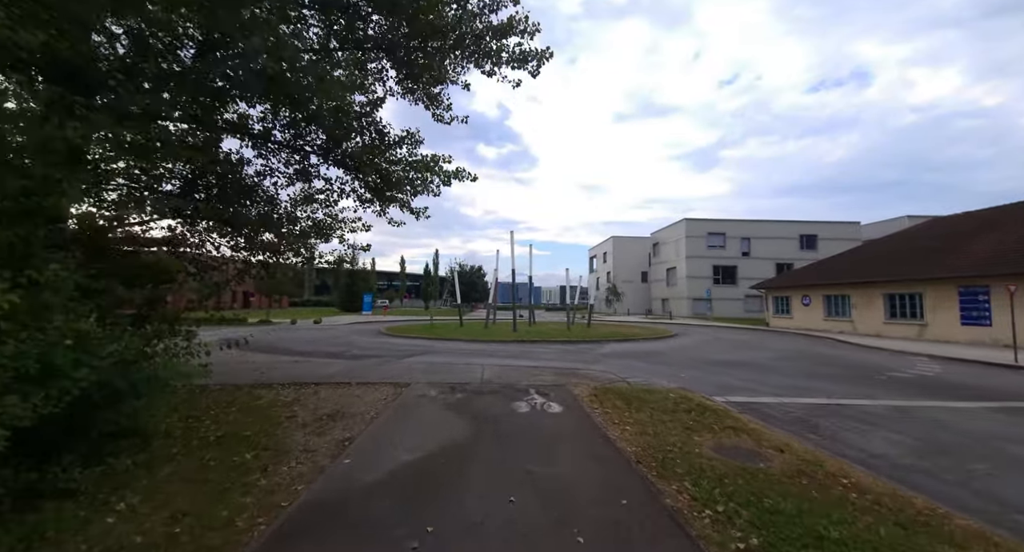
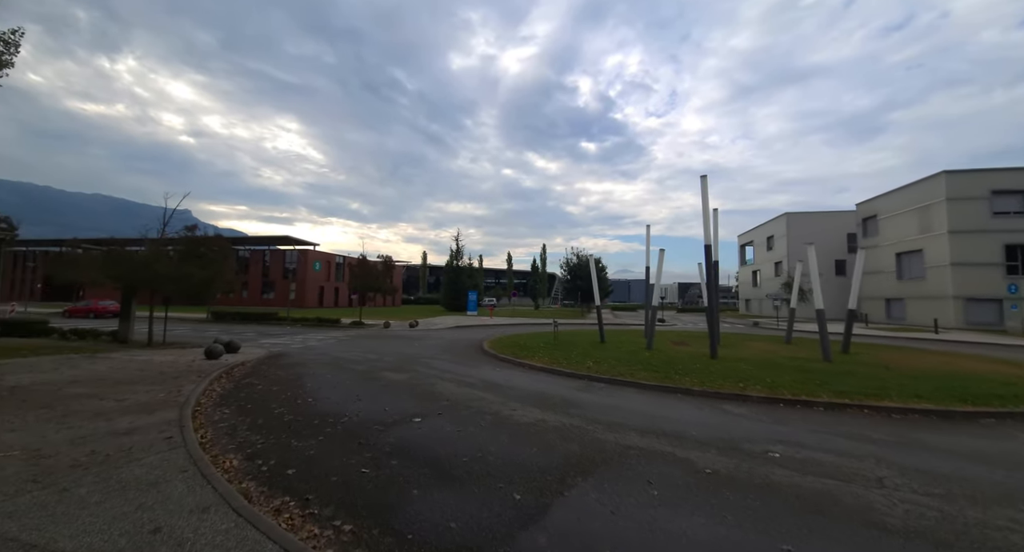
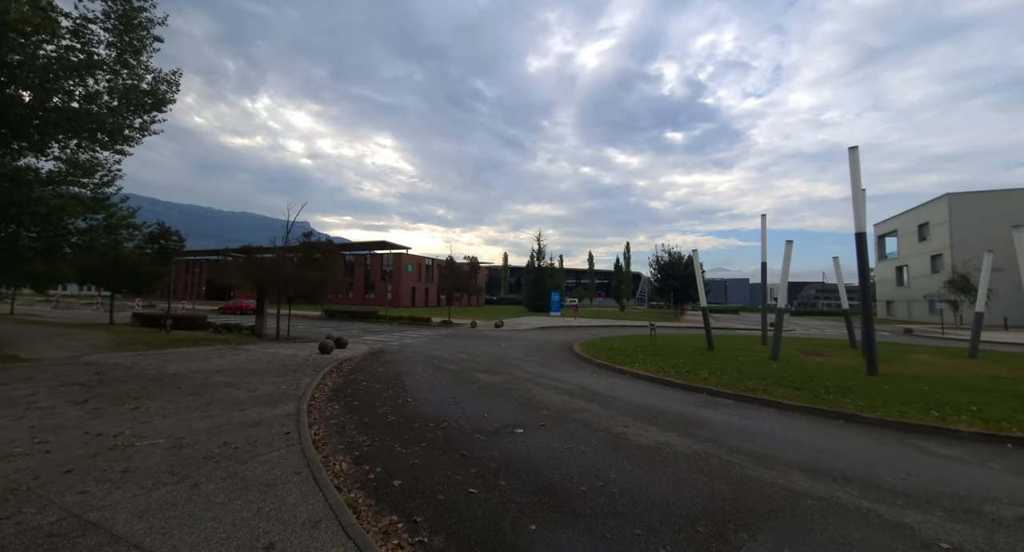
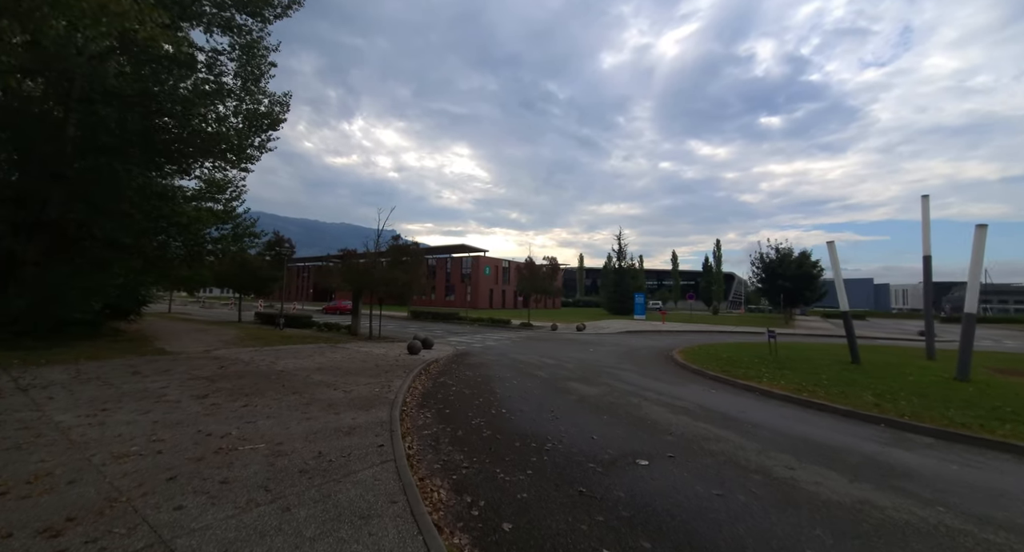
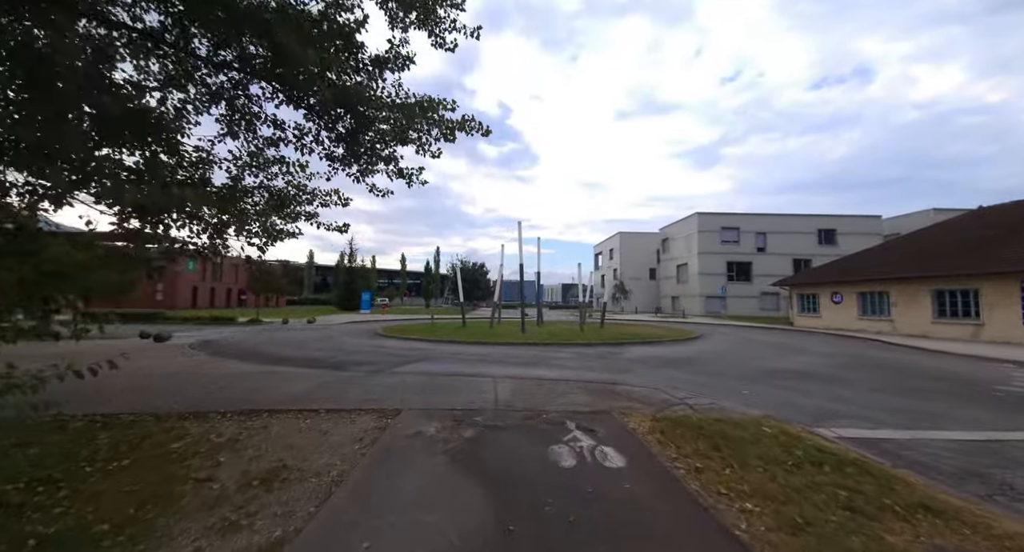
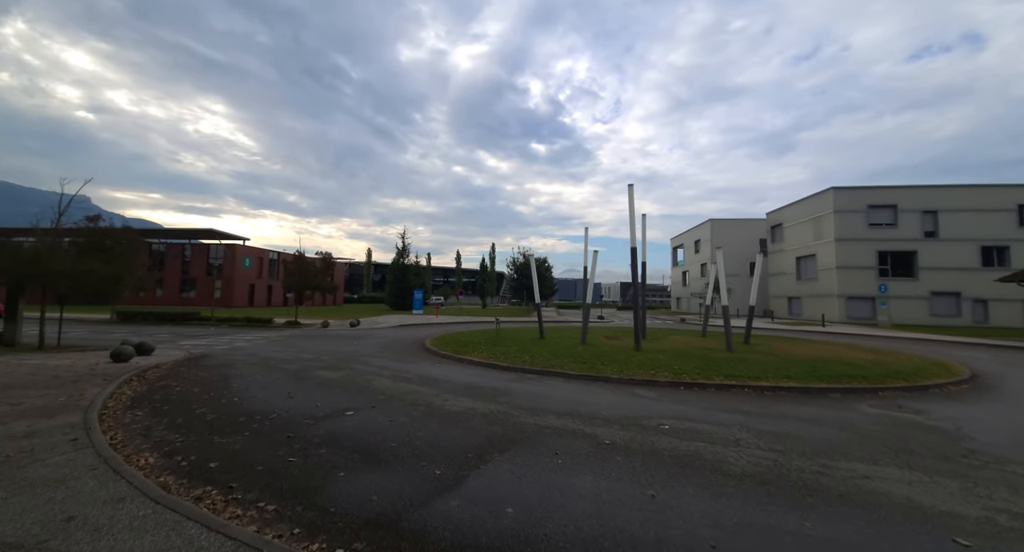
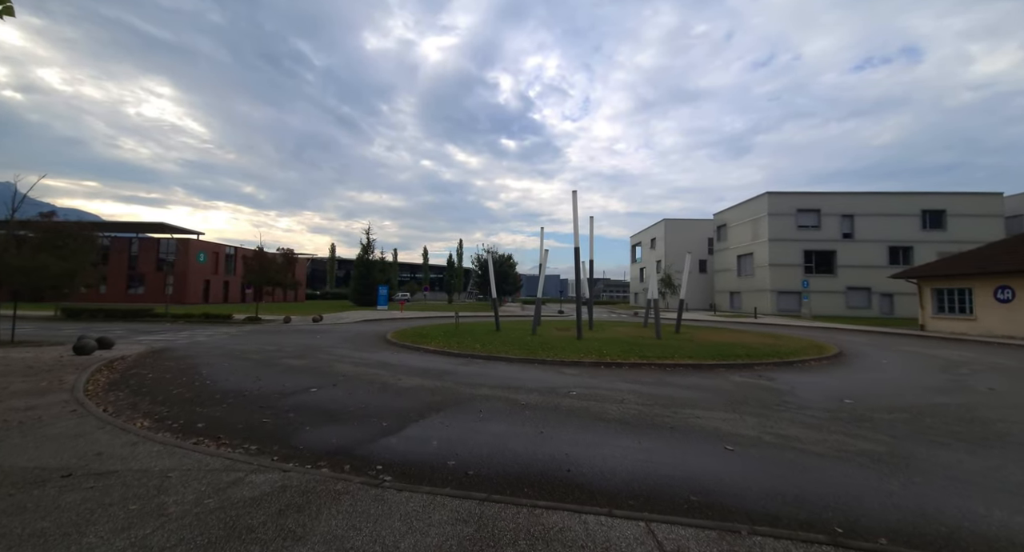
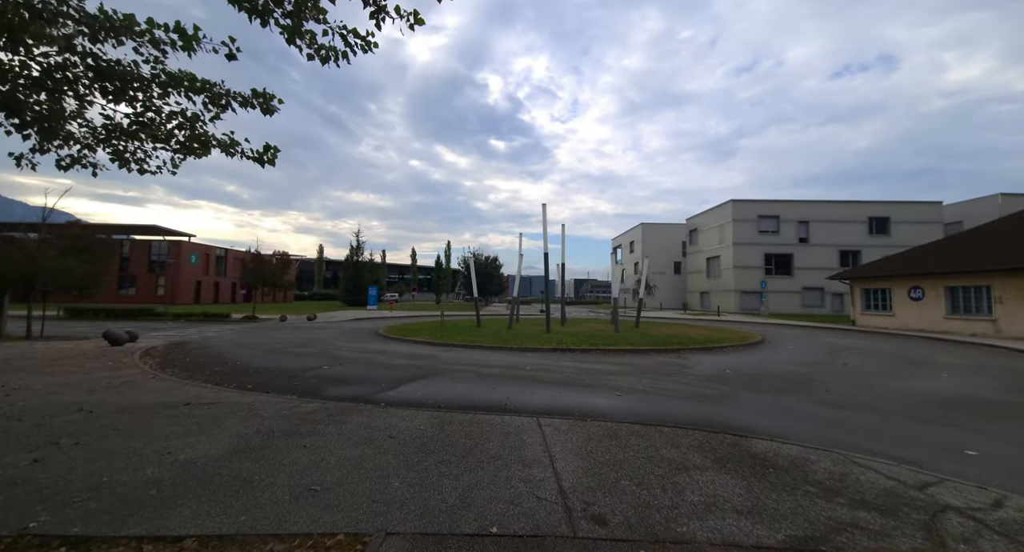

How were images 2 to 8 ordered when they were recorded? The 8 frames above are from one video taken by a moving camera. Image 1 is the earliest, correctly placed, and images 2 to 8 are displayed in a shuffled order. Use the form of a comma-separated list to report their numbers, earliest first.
5, 8, 7, 6, 2, 3, 4
